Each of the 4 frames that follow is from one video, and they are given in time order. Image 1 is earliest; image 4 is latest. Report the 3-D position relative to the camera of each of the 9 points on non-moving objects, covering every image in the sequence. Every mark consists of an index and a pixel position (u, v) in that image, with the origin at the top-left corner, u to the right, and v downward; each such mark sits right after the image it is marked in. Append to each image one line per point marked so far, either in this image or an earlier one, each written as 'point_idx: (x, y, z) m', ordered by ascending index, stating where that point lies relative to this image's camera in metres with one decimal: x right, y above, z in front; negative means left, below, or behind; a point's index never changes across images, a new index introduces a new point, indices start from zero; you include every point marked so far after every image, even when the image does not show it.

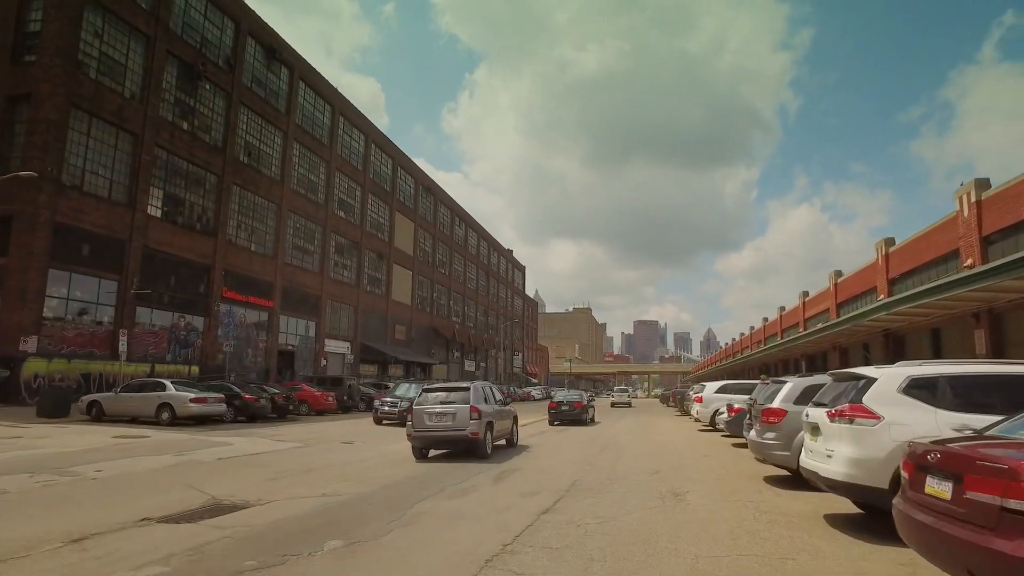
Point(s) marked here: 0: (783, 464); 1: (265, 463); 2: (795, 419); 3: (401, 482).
0: (+4.0, -2.6, +9.7) m
1: (-4.8, -3.4, +13.0) m
2: (+4.1, -1.9, +9.6) m
3: (-1.8, -3.2, +10.9) m
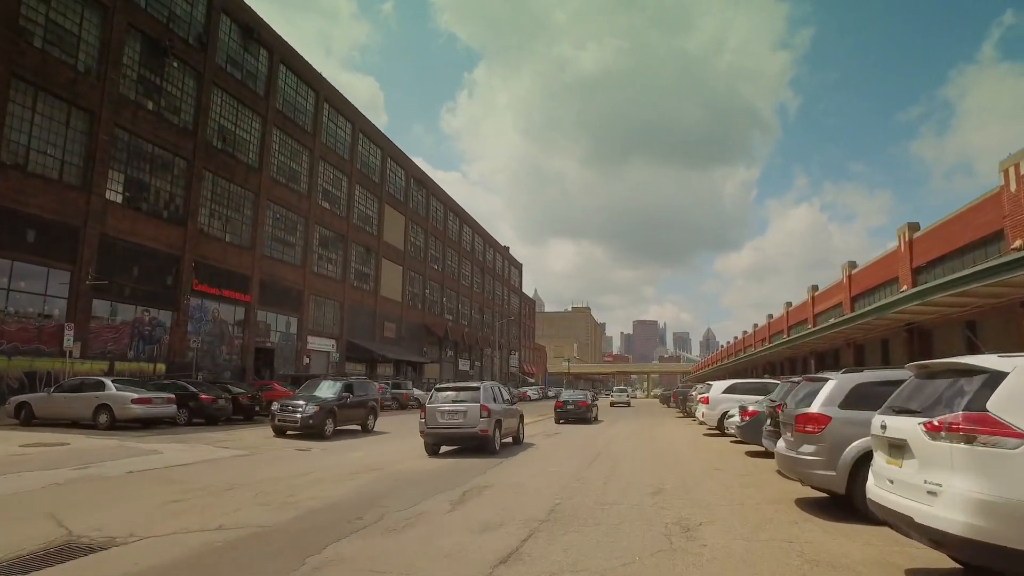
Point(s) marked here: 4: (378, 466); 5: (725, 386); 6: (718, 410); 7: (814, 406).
0: (+3.5, -2.2, +7.4) m
1: (-5.3, -3.1, +10.7) m
2: (+3.7, -1.5, +7.4) m
3: (-2.3, -2.8, +8.6) m
4: (-2.7, -3.6, +13.5) m
5: (+6.4, -3.0, +19.9) m
6: (+6.2, -3.7, +19.8) m
7: (+3.5, -1.4, +7.8) m
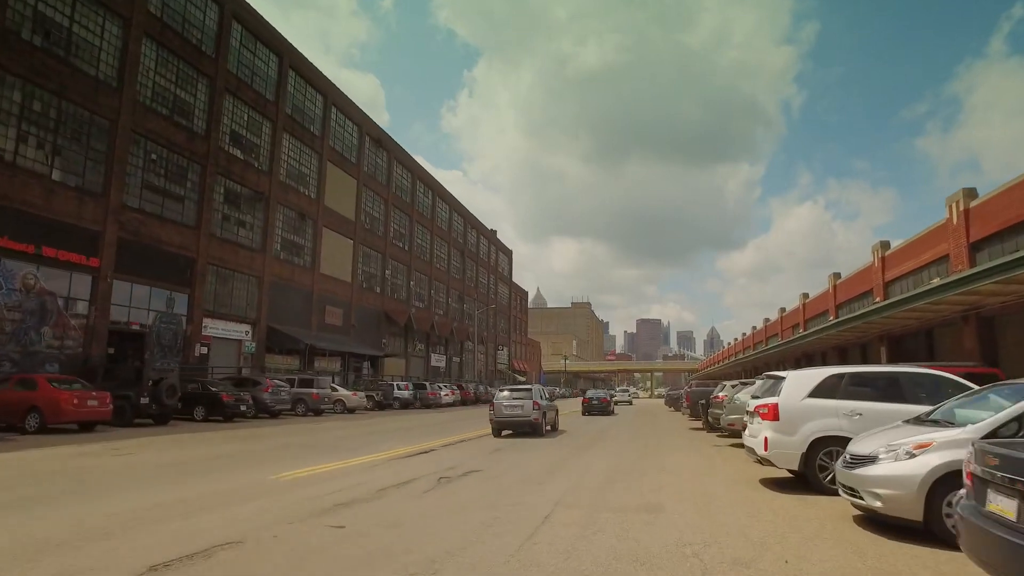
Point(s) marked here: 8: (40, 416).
0: (+1.2, -0.6, -3.5) m
1: (-7.6, -1.4, -0.2) m
2: (+1.3, +0.1, -3.5) m
3: (-4.6, -1.1, -2.2) m
4: (-5.0, -1.9, +2.7) m
5: (+4.2, -1.3, +9.1) m
6: (+3.9, -2.0, +9.0) m
7: (+1.2, +0.3, -3.1) m
8: (-12.1, -3.4, +17.2) m
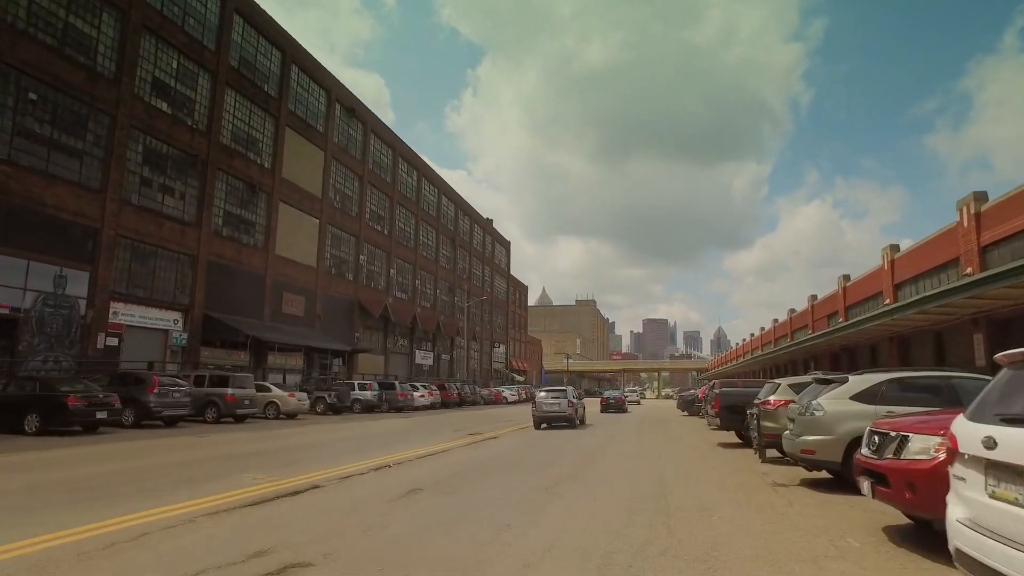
0: (-0.1, +0.4, -10.2) m
1: (-8.9, -0.4, -6.8) m
2: (0.0, +1.1, -10.2) m
3: (-5.9, -0.1, -8.9) m
4: (-6.3, -0.9, -4.0) m
5: (+3.0, -0.3, +2.3) m
6: (+2.7, -1.0, +2.2) m
7: (-0.1, +1.3, -9.8) m
8: (-13.2, -2.4, +10.6) m
